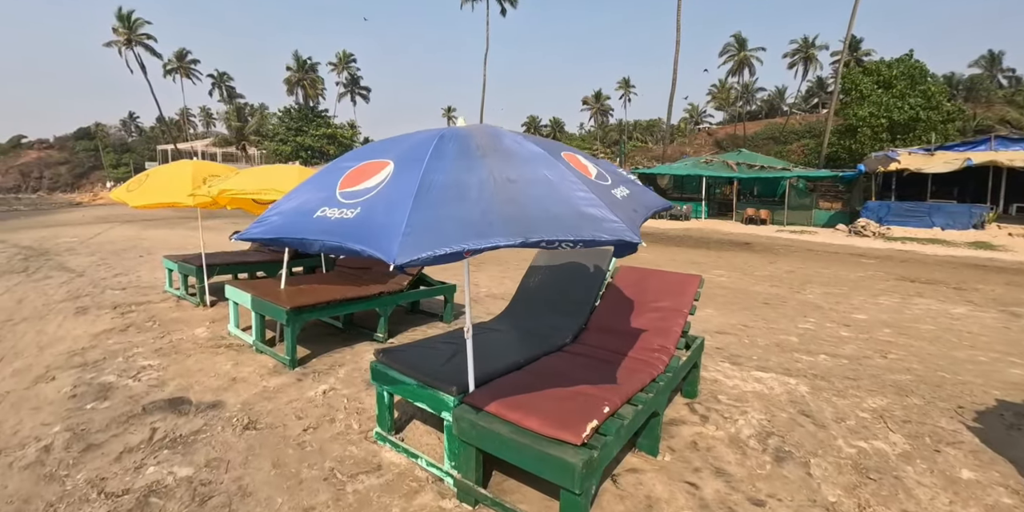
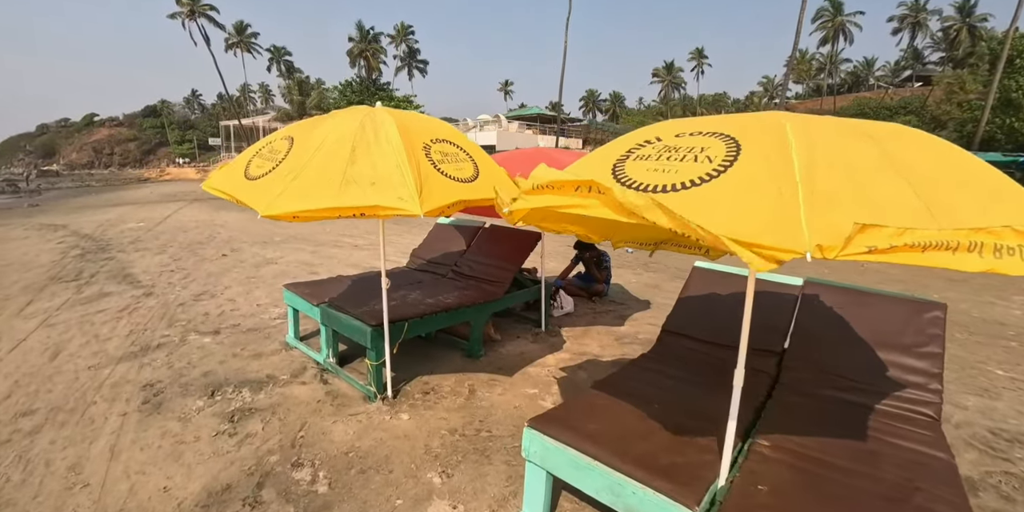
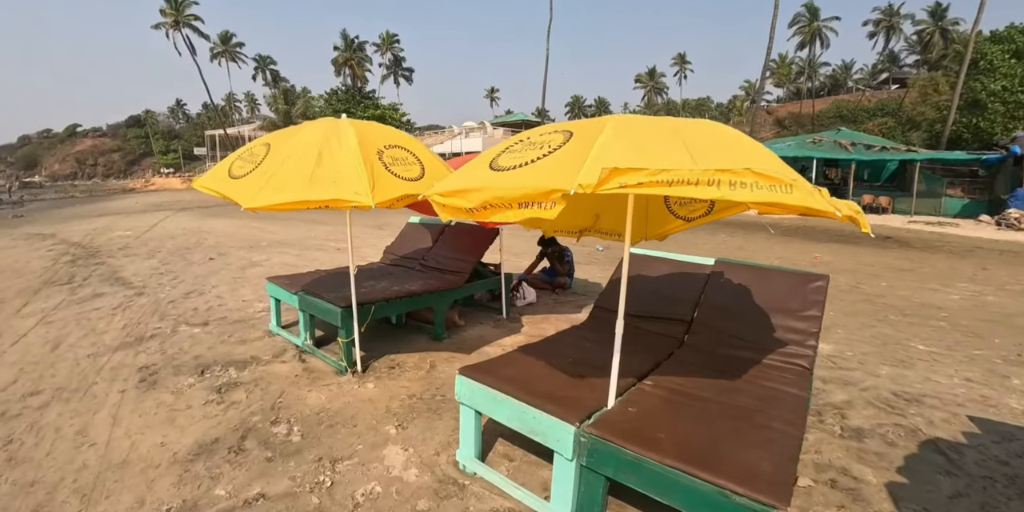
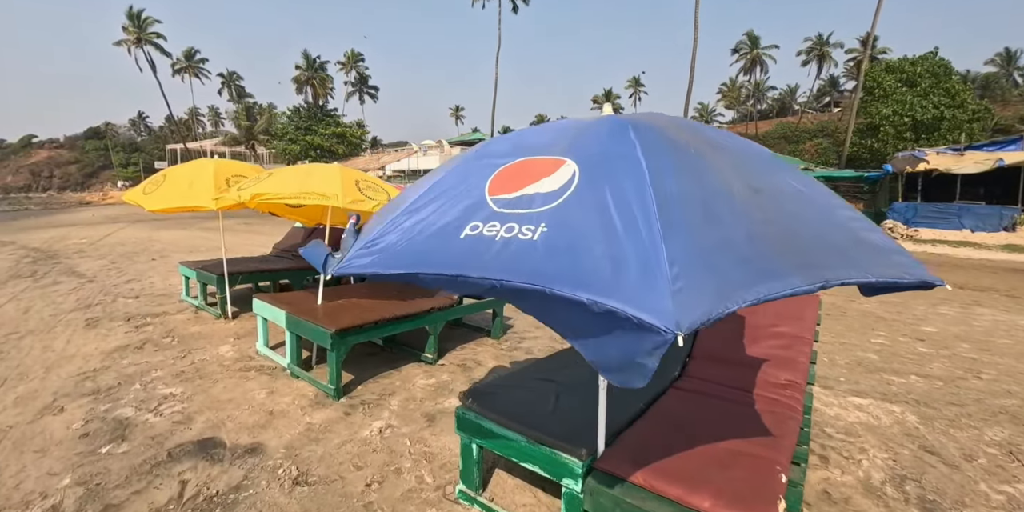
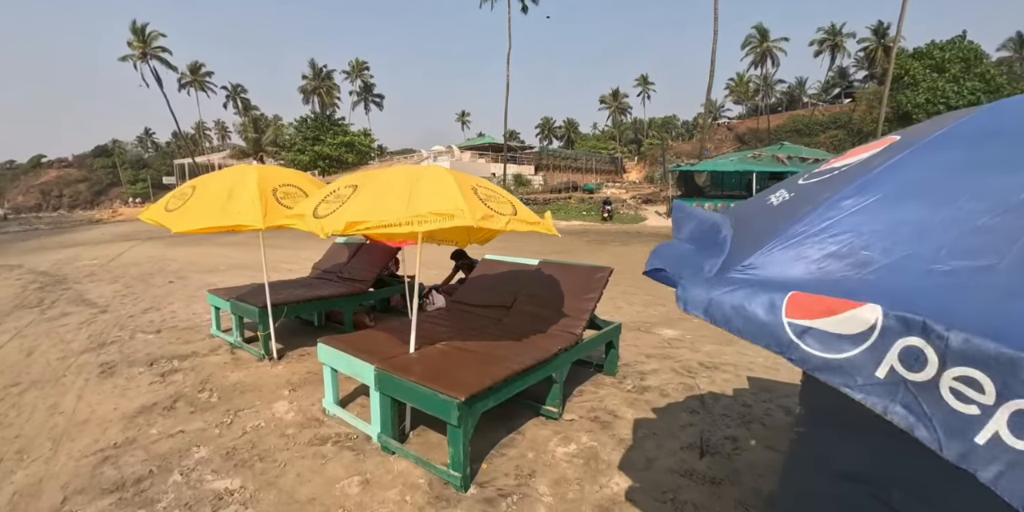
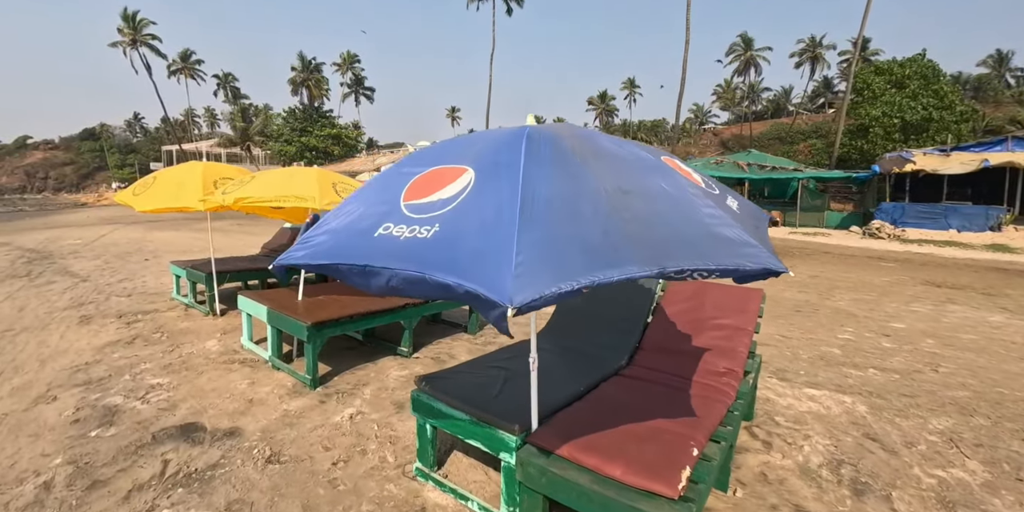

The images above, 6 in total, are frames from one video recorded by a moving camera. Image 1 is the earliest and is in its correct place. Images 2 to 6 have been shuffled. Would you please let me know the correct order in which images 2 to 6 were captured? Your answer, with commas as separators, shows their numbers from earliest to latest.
6, 4, 5, 3, 2
